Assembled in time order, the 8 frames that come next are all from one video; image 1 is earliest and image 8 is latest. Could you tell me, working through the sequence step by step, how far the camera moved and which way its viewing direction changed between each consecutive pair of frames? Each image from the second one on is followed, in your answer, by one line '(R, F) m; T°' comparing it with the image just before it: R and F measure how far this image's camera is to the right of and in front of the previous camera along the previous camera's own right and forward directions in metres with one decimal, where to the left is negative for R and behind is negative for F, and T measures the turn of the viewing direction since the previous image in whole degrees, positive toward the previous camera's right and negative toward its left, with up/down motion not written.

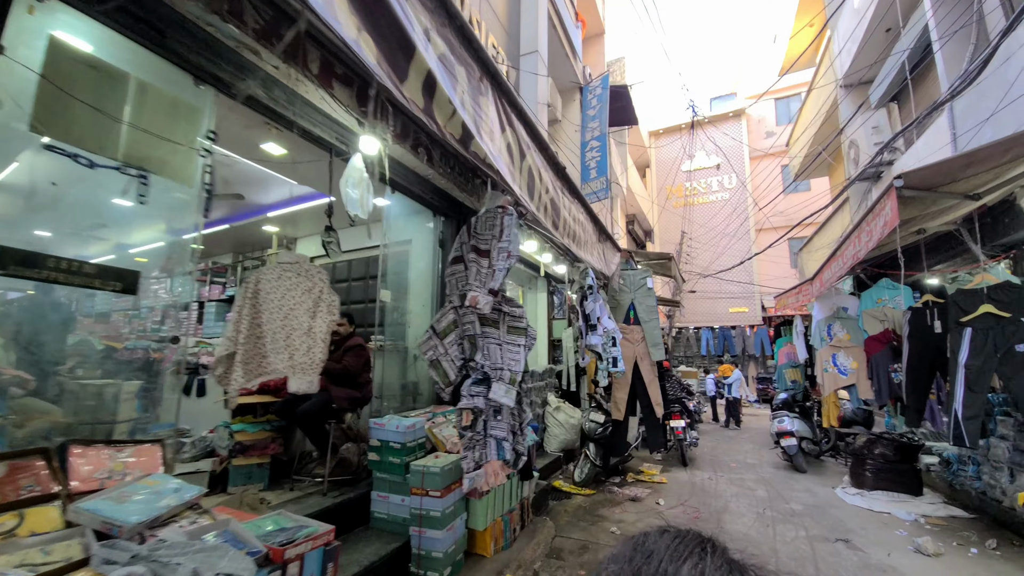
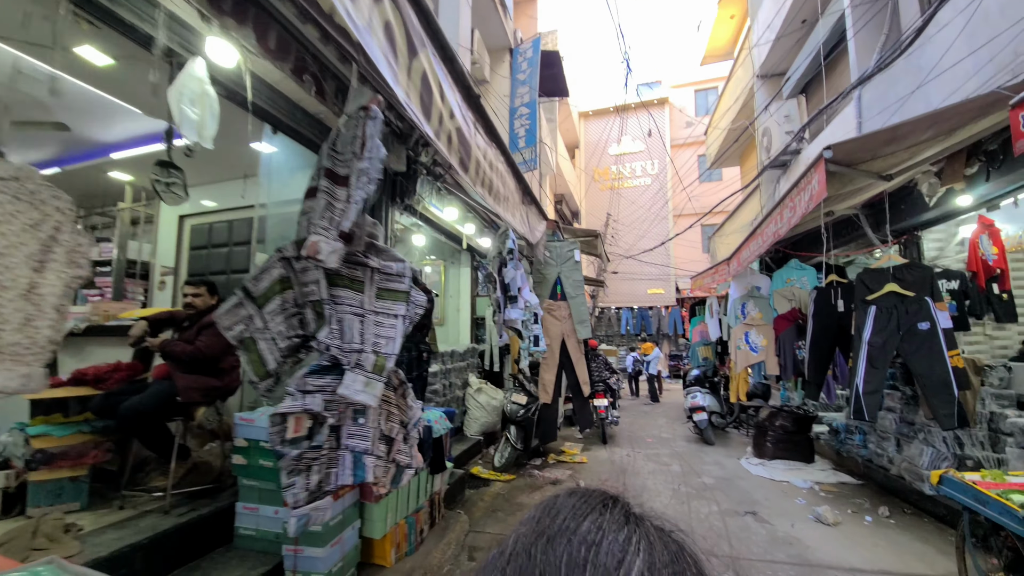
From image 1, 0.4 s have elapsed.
(+0.1, +0.4) m; +10°
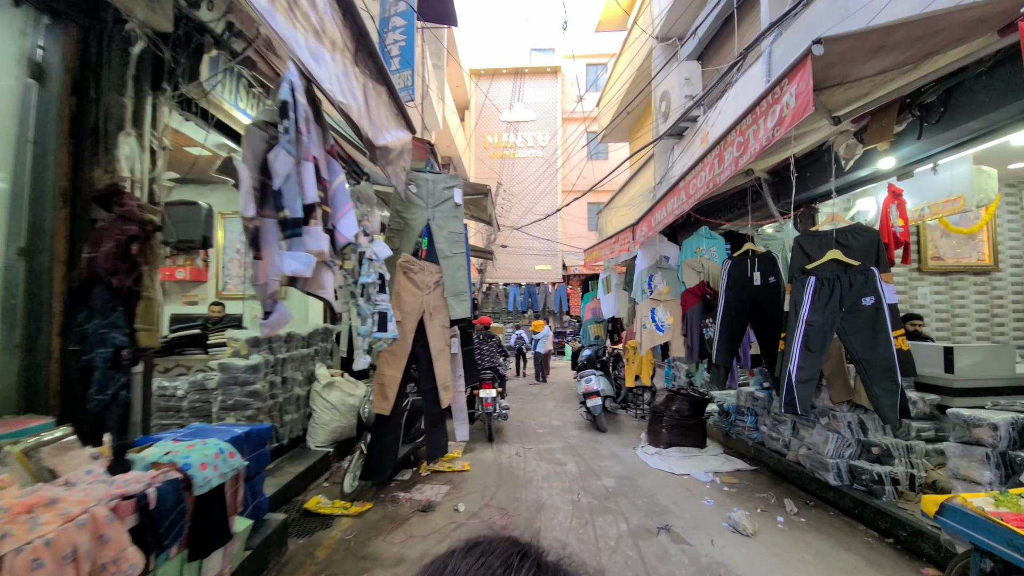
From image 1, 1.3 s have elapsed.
(+0.2, +1.2) m; +15°
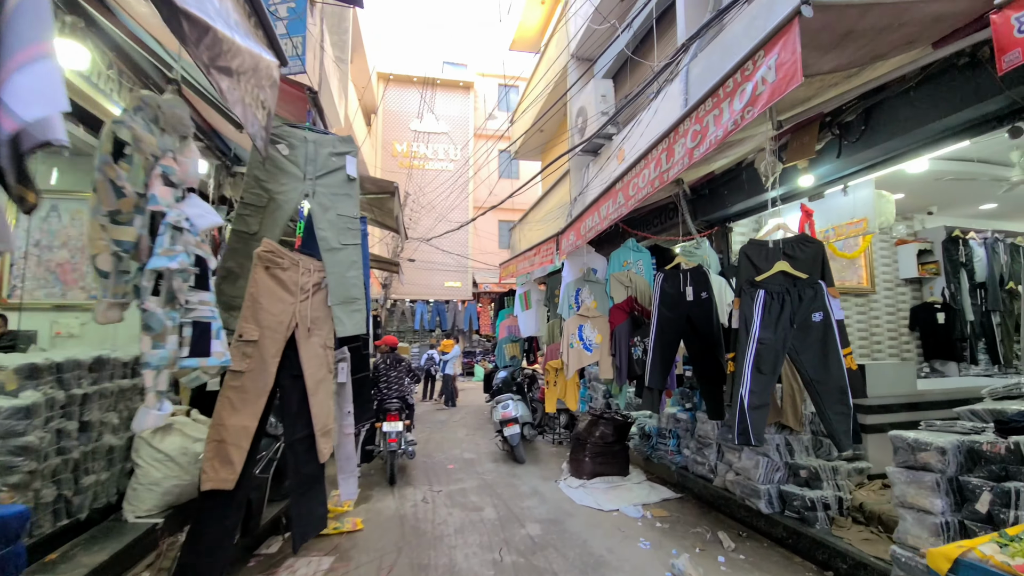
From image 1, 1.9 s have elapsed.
(0.0, +0.6) m; +13°
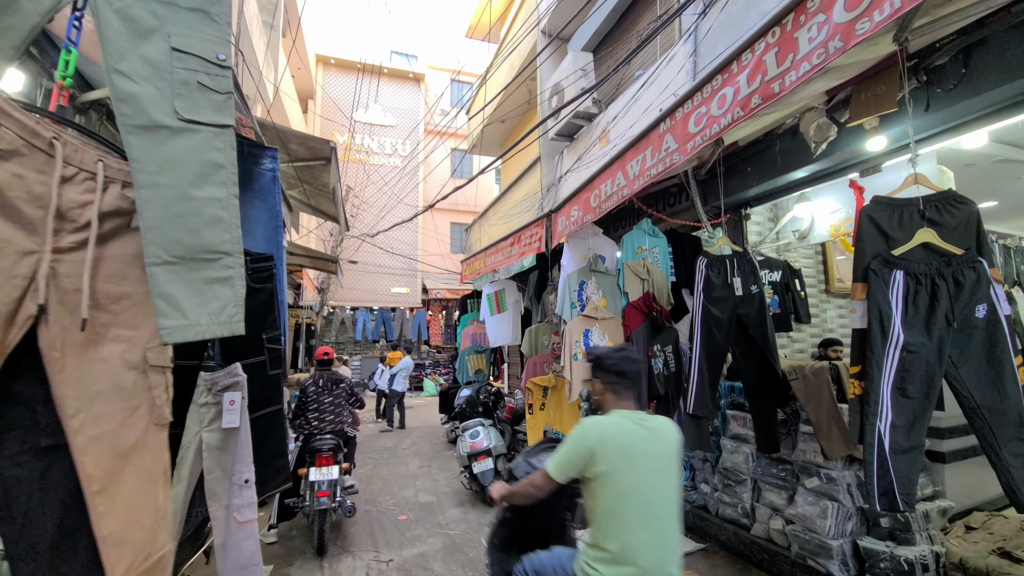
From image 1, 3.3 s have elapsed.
(-0.2, +1.0) m; +7°
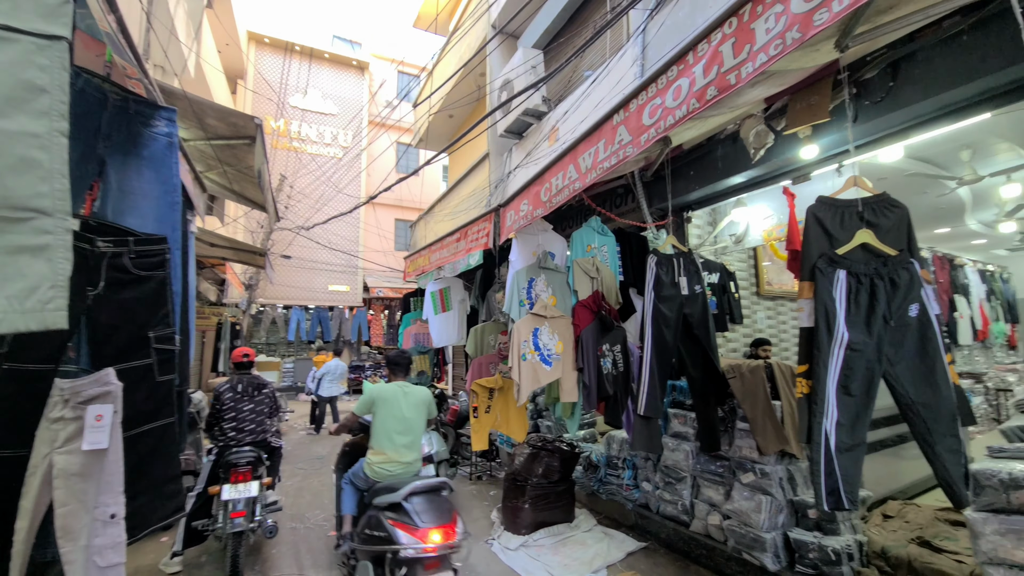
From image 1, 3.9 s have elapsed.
(0.0, +0.1) m; +7°
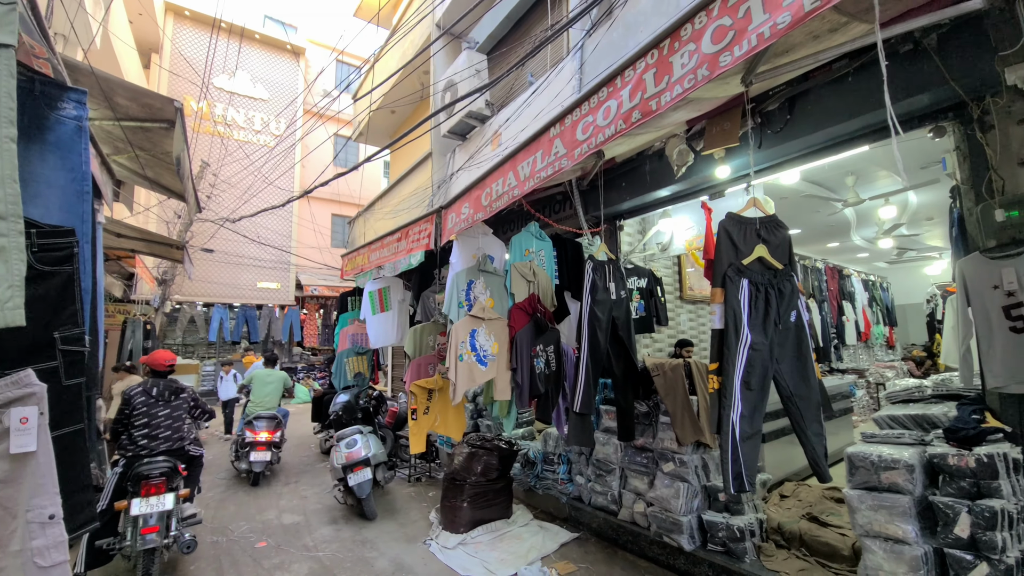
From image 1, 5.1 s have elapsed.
(0.0, -0.1) m; +8°
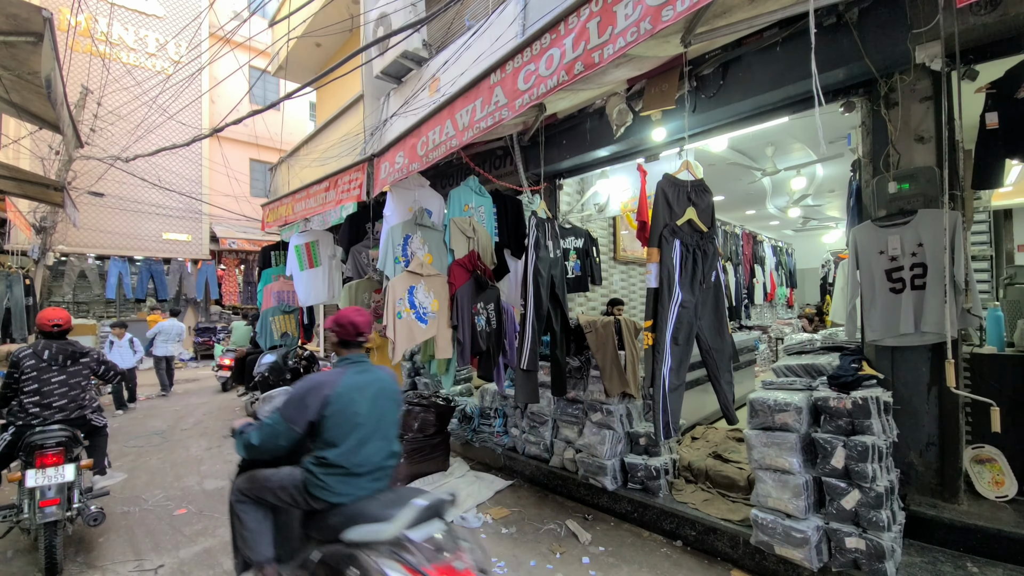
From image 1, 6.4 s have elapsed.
(0.0, 0.0) m; +8°
